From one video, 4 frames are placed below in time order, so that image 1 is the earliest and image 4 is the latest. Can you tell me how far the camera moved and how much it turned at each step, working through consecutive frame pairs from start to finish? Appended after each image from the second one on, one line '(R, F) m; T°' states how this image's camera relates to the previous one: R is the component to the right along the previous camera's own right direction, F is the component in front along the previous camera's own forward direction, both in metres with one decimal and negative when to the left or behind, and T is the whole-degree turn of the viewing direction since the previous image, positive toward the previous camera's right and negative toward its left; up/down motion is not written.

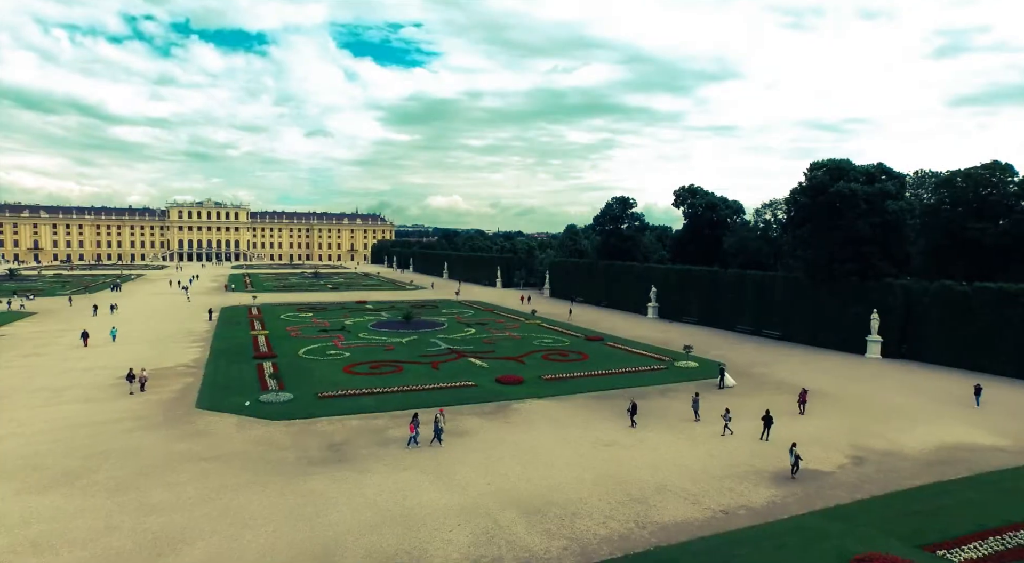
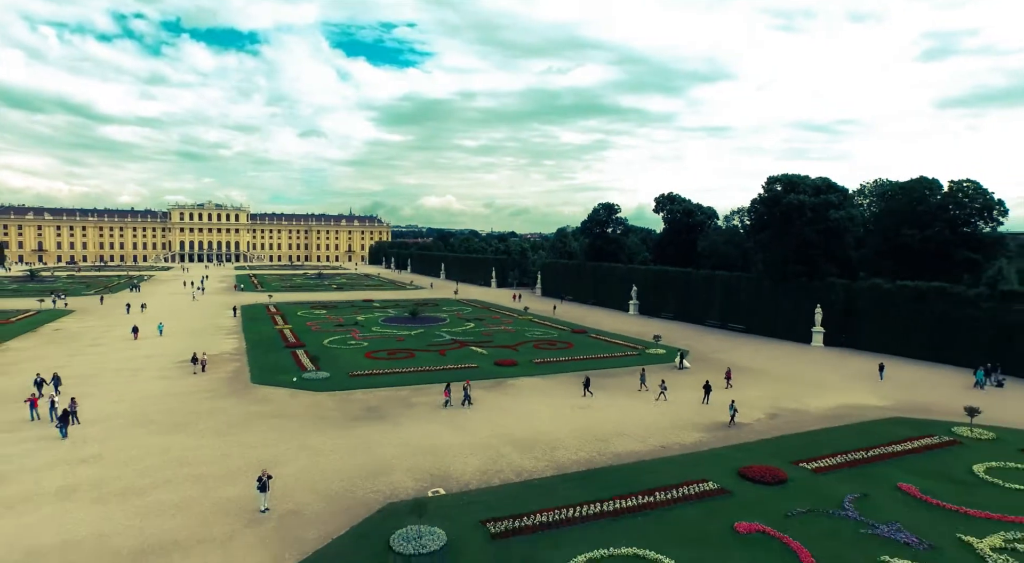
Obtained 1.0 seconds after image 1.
(-0.1, -5.0) m; +1°
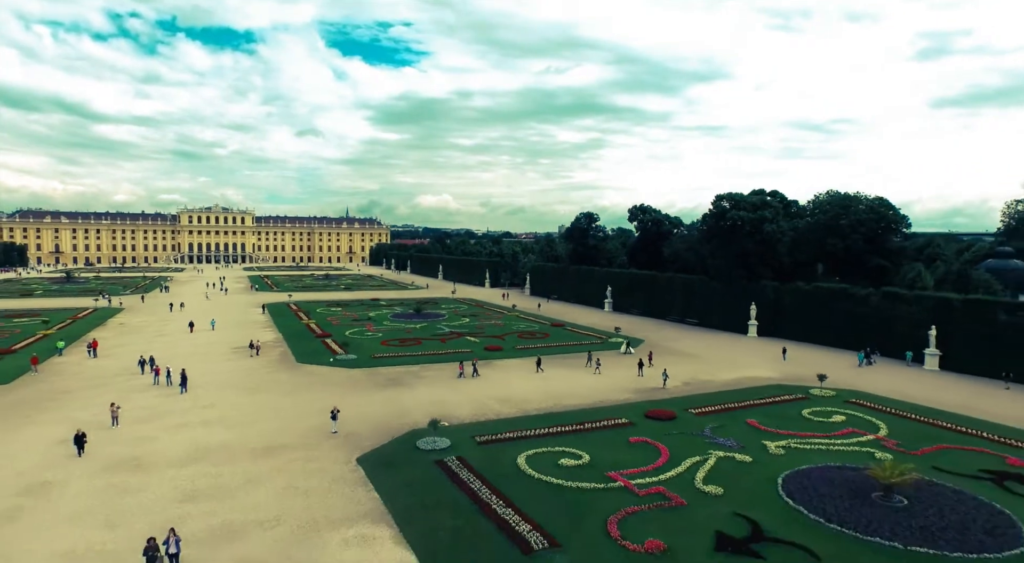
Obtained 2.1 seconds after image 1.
(+0.6, -7.7) m; 0°
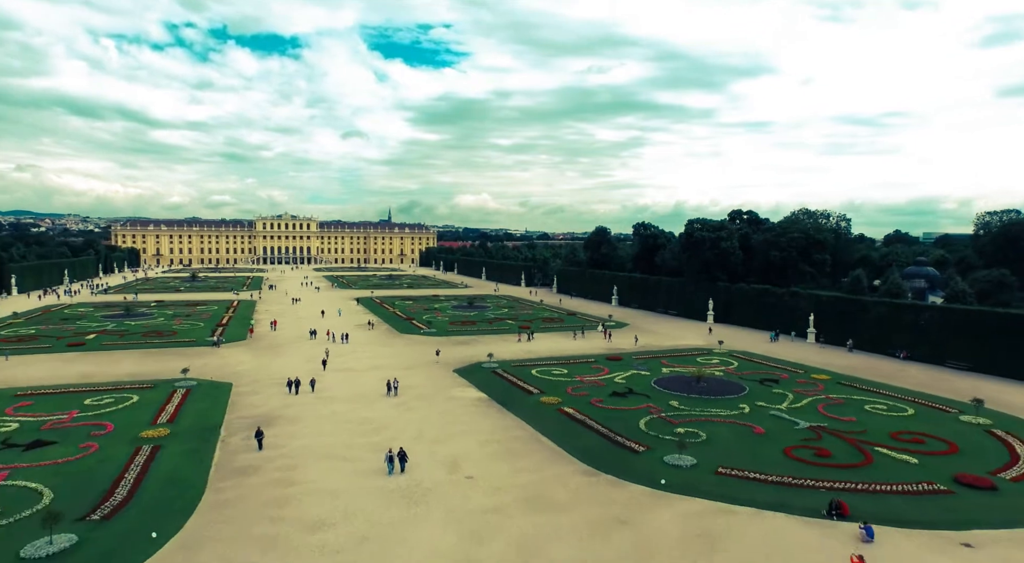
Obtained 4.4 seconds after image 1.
(+1.3, -18.3) m; -4°
